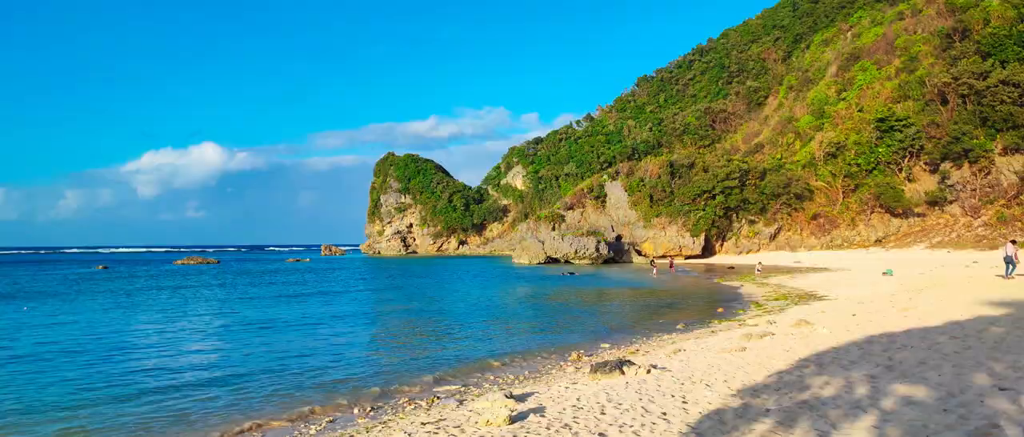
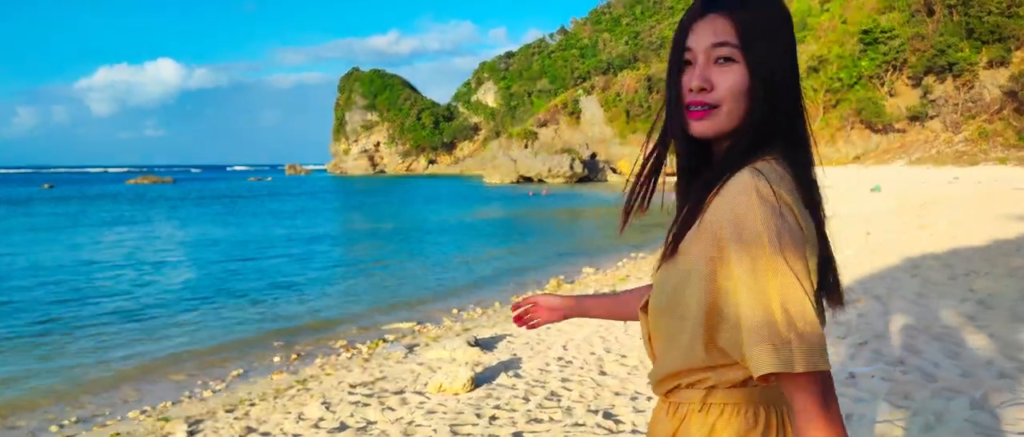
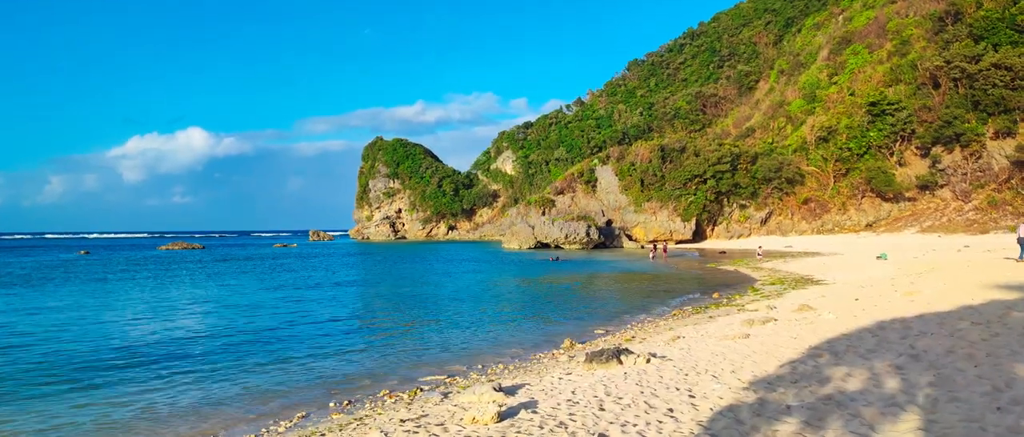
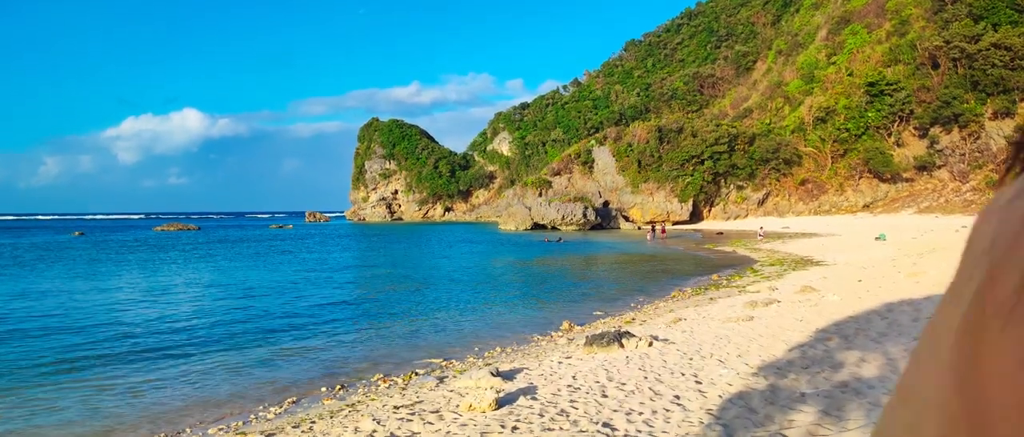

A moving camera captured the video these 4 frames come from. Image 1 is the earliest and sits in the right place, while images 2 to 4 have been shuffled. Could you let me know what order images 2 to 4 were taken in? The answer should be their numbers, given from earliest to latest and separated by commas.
3, 4, 2
